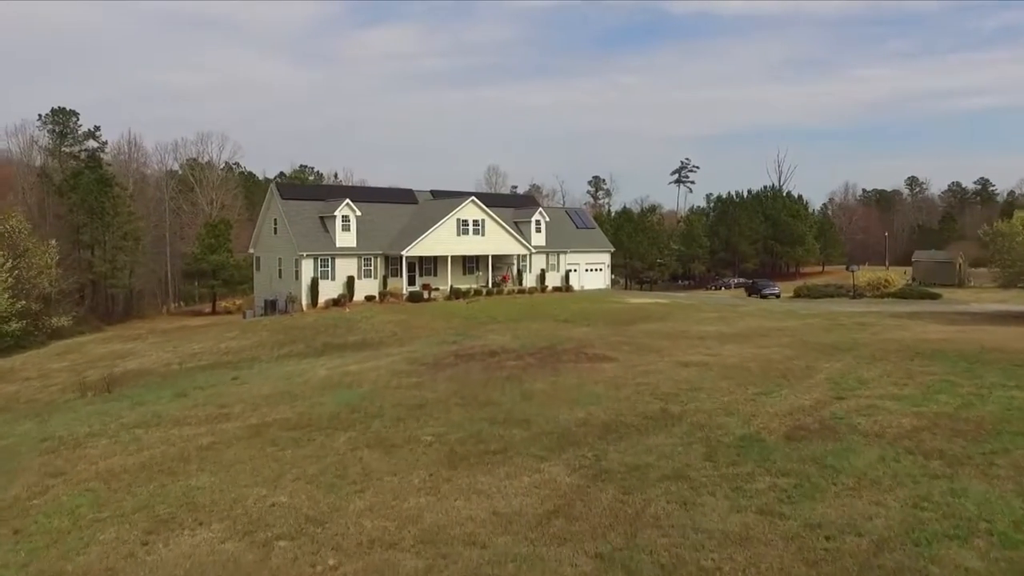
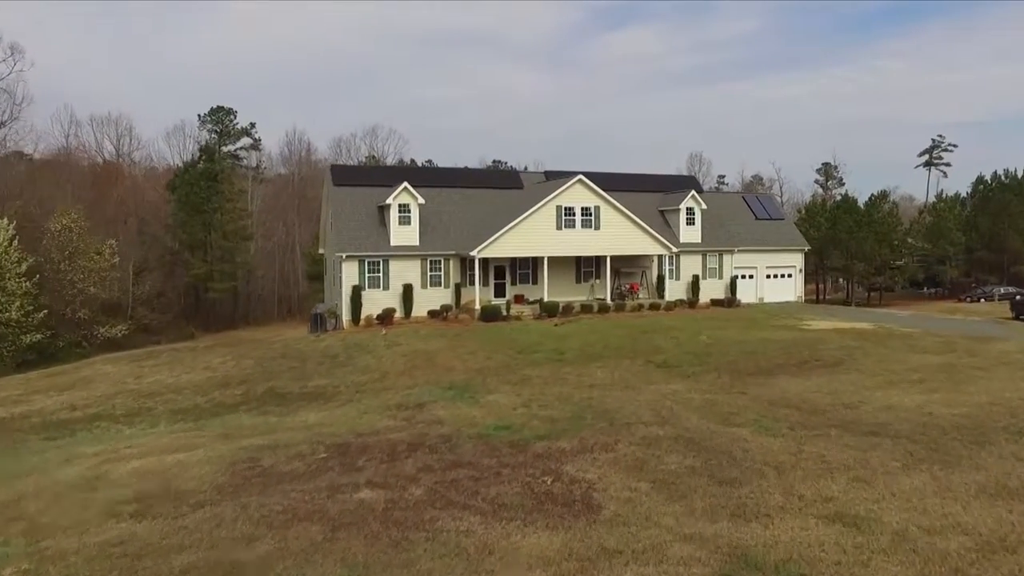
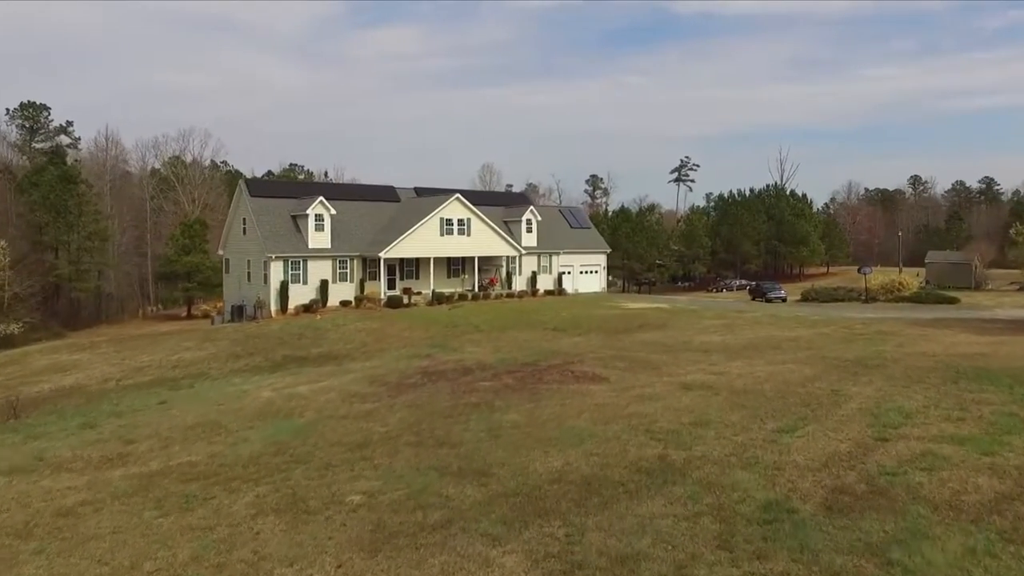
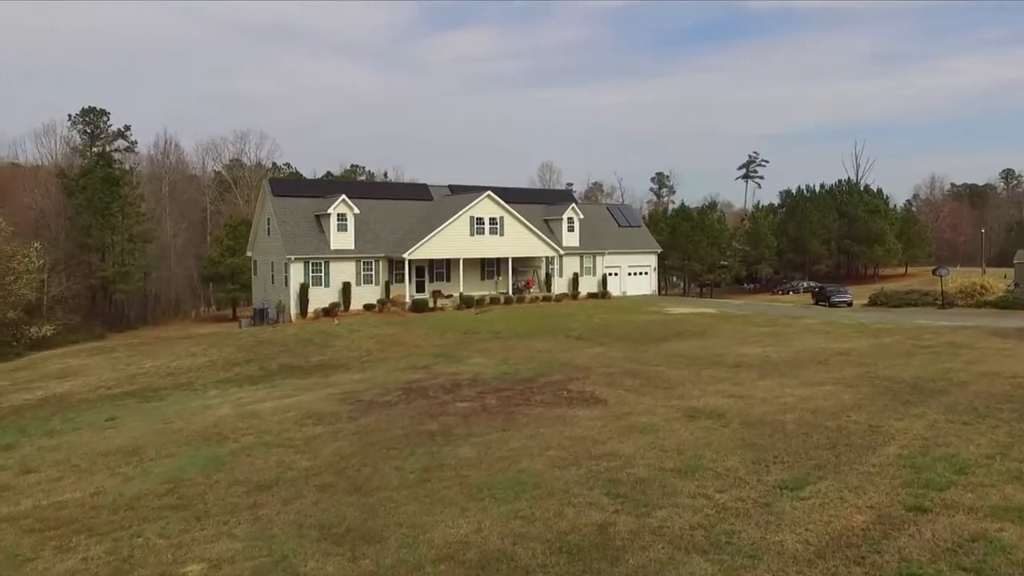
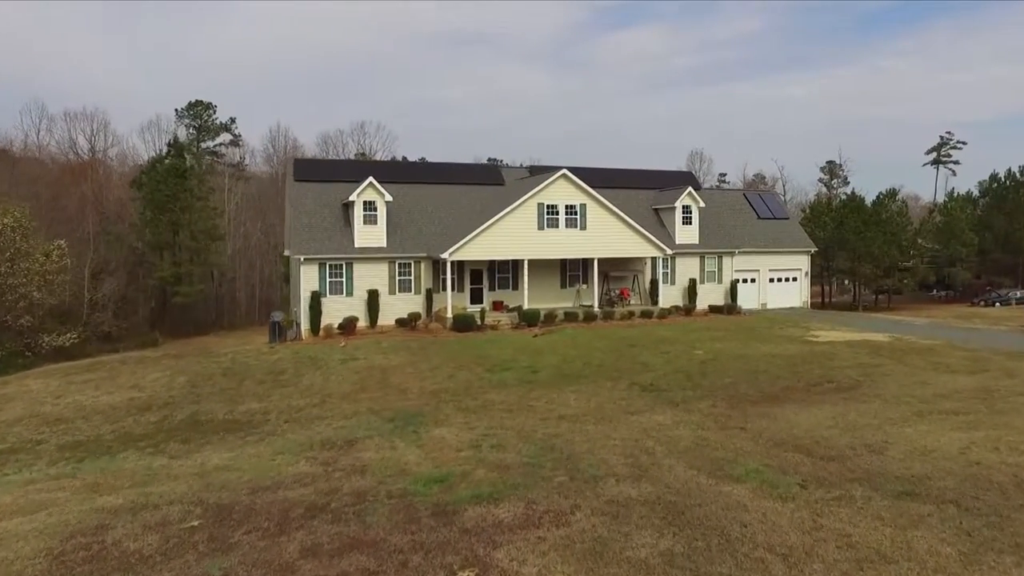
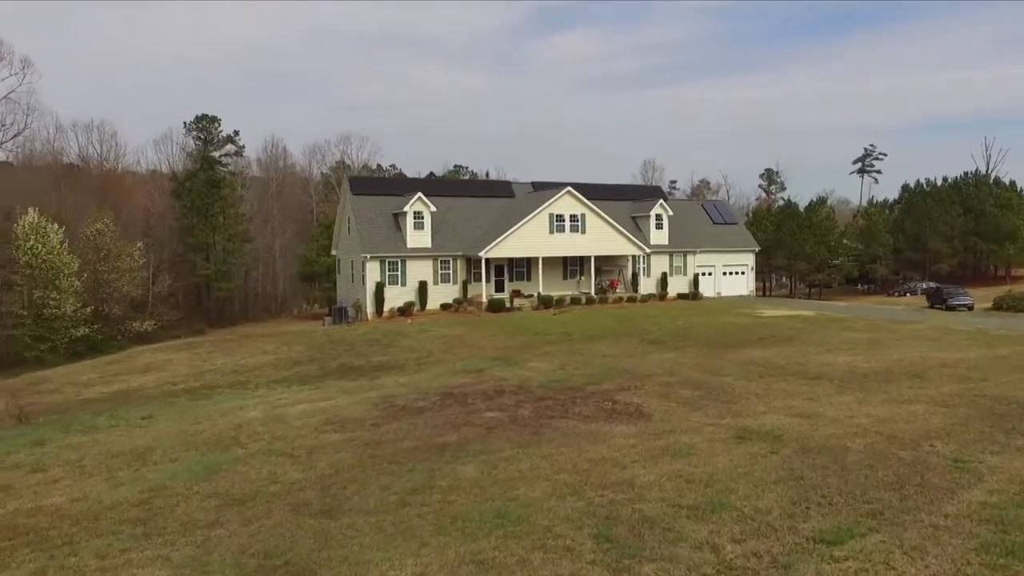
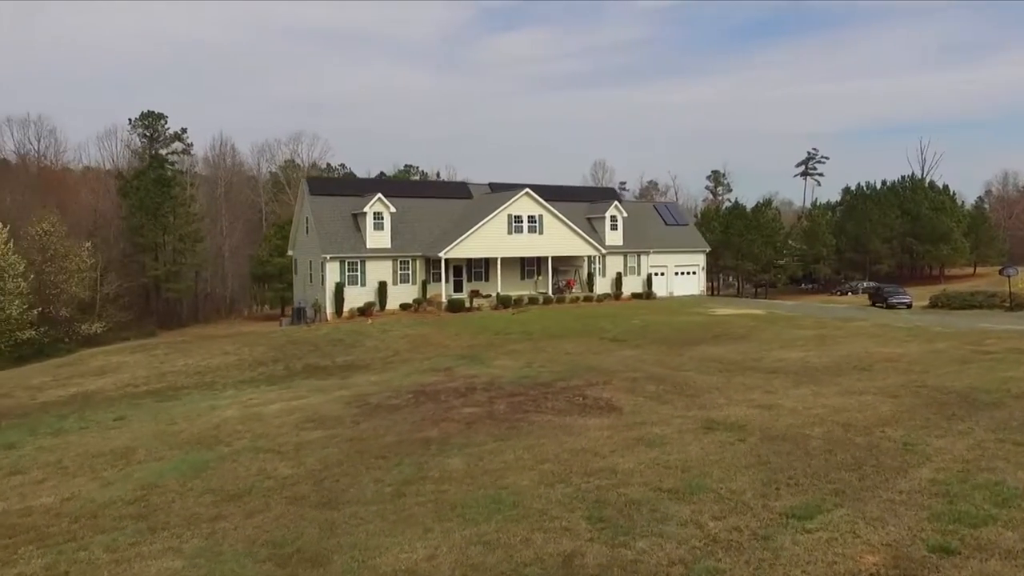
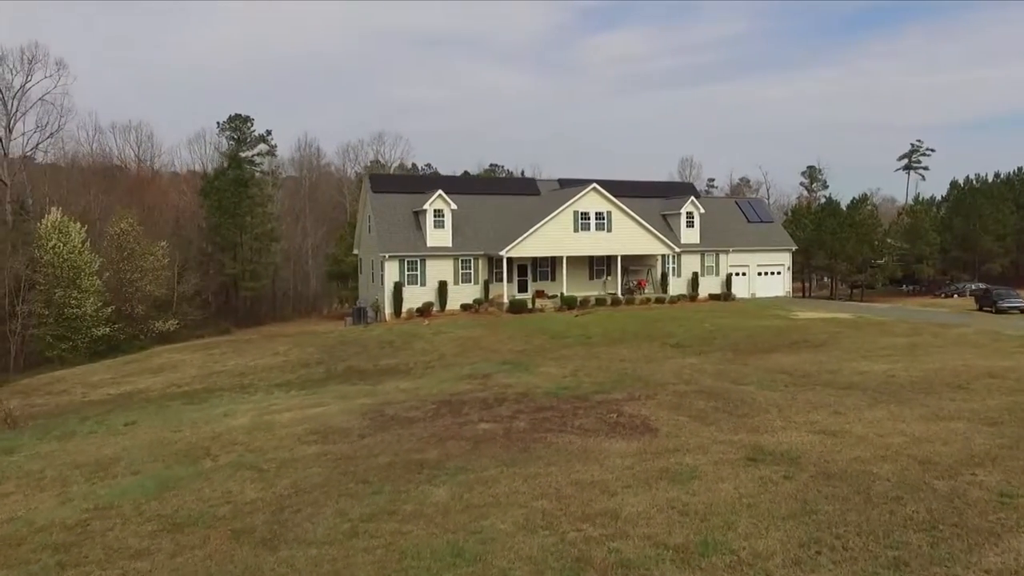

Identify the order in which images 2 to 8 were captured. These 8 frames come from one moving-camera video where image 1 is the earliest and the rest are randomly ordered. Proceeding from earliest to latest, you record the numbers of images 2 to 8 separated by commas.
3, 4, 7, 6, 8, 2, 5
